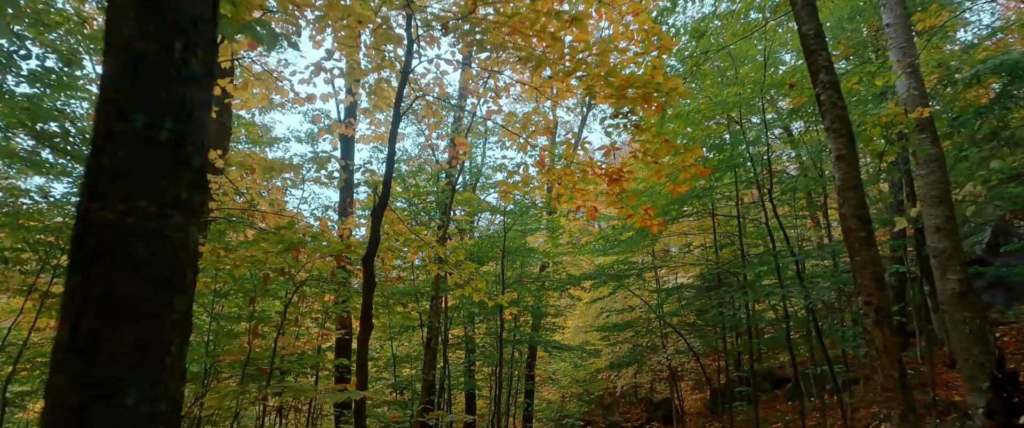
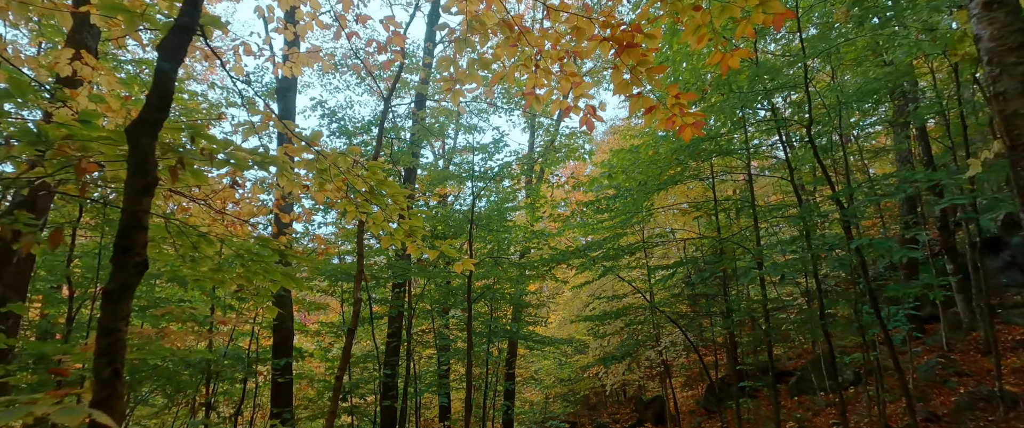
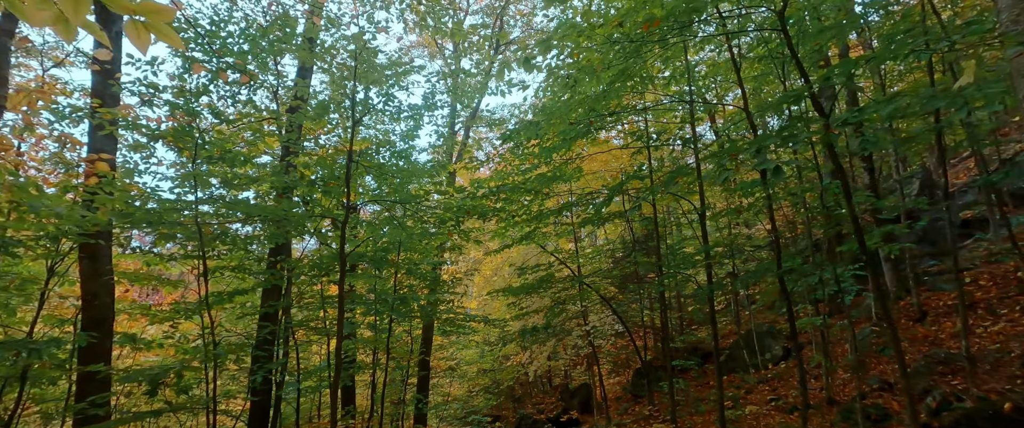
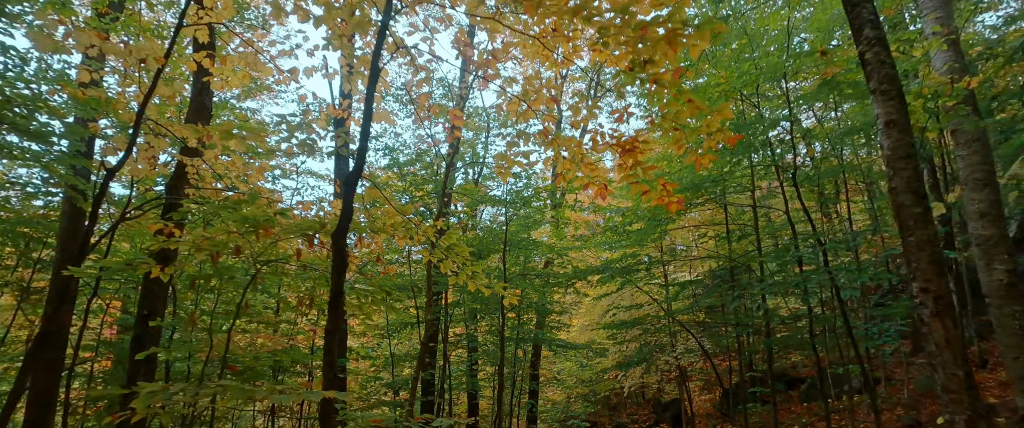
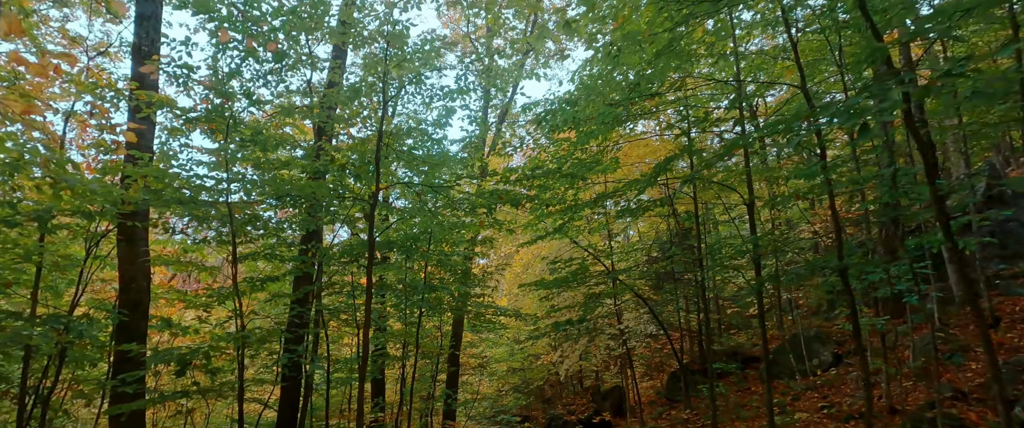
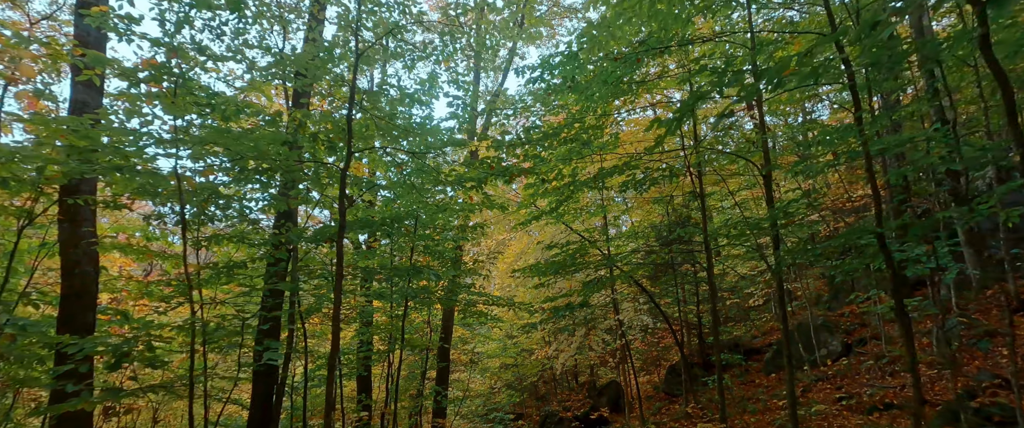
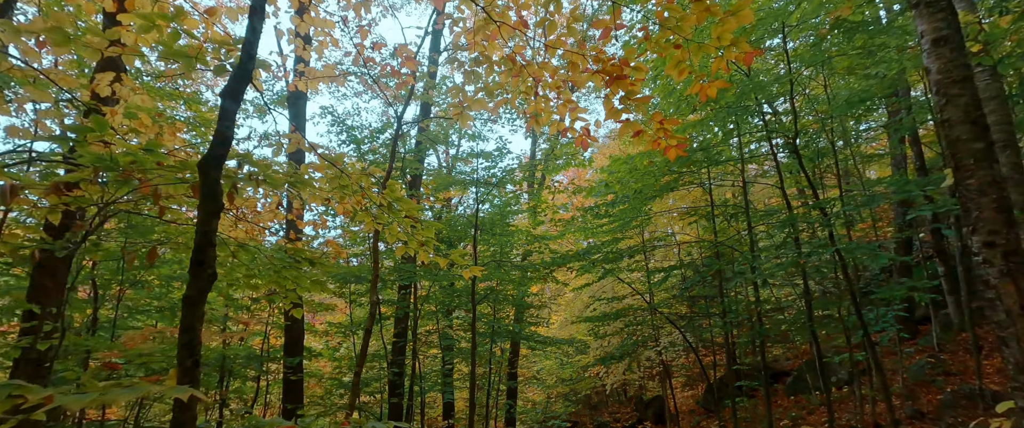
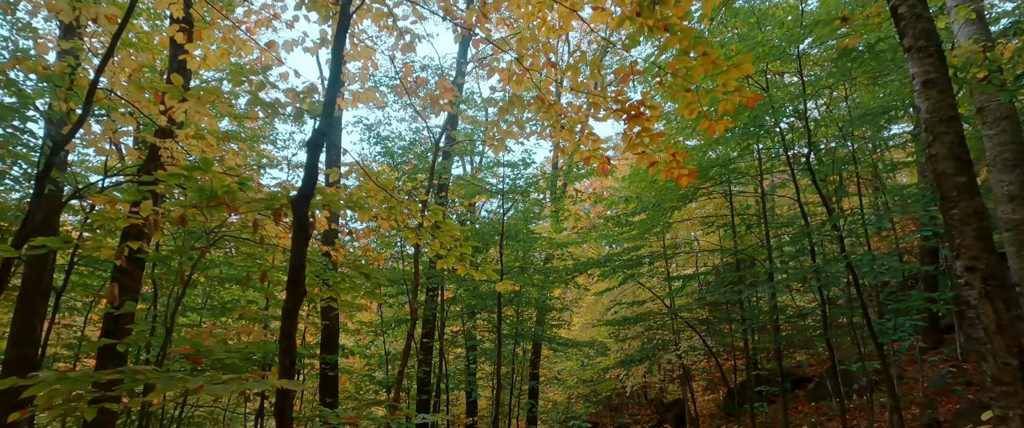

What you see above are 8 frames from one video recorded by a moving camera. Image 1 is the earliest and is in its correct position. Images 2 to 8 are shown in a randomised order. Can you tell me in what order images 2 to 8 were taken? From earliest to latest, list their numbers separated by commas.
4, 8, 7, 2, 3, 5, 6
